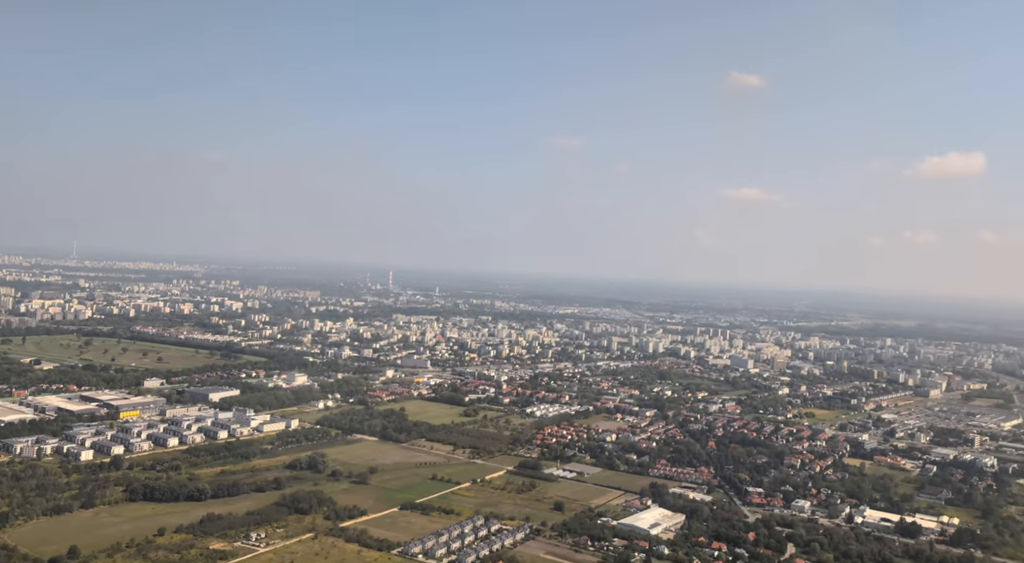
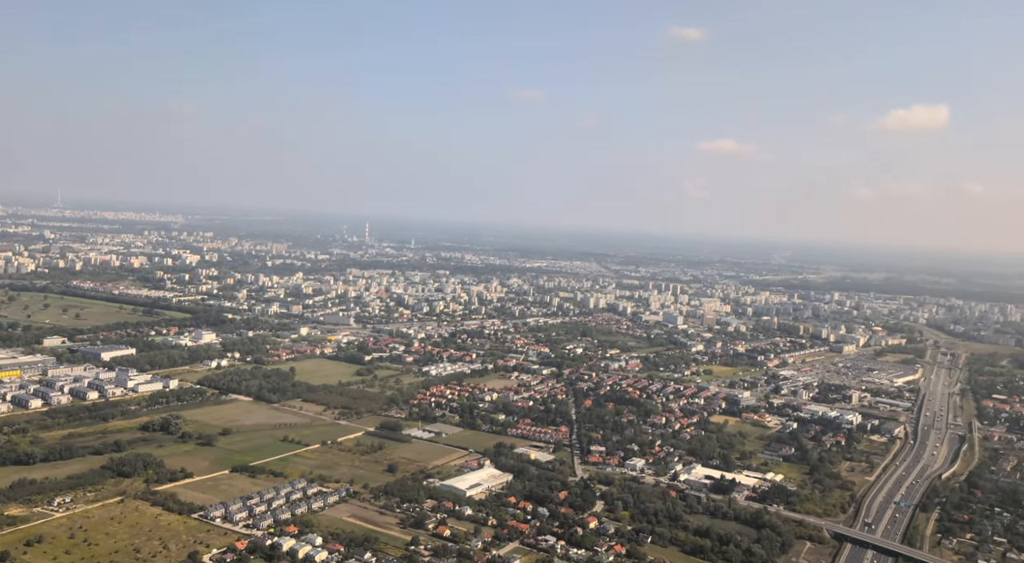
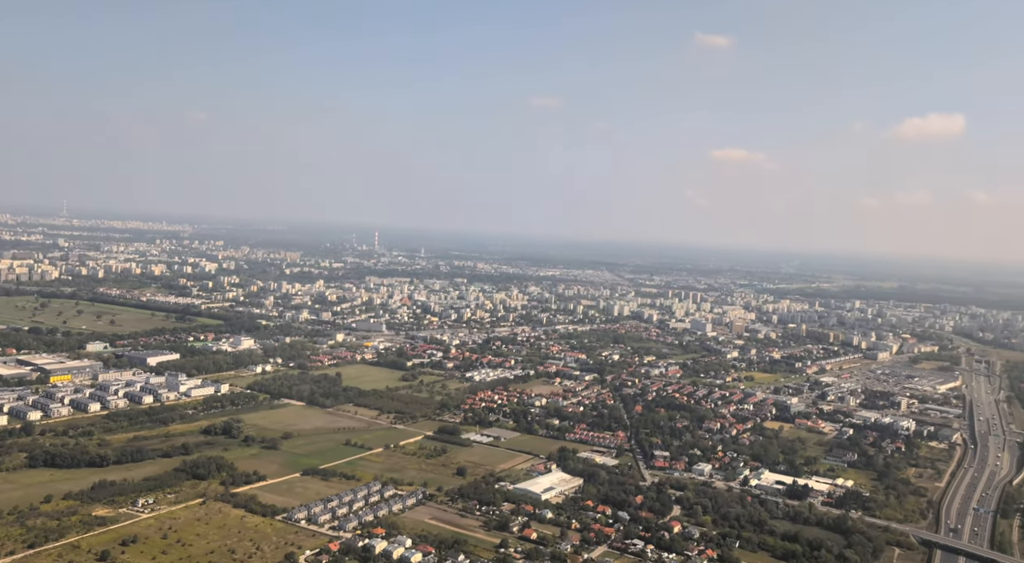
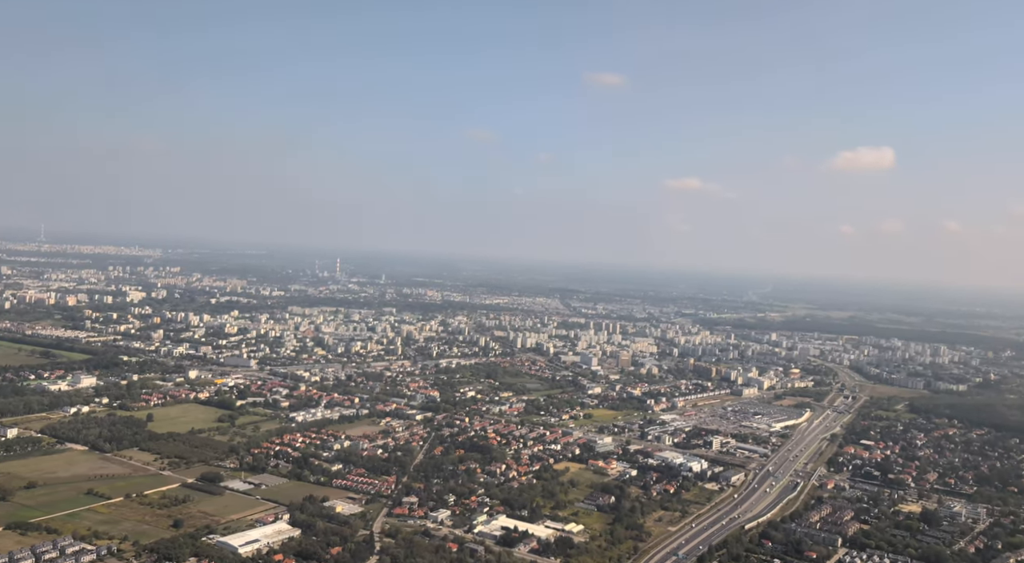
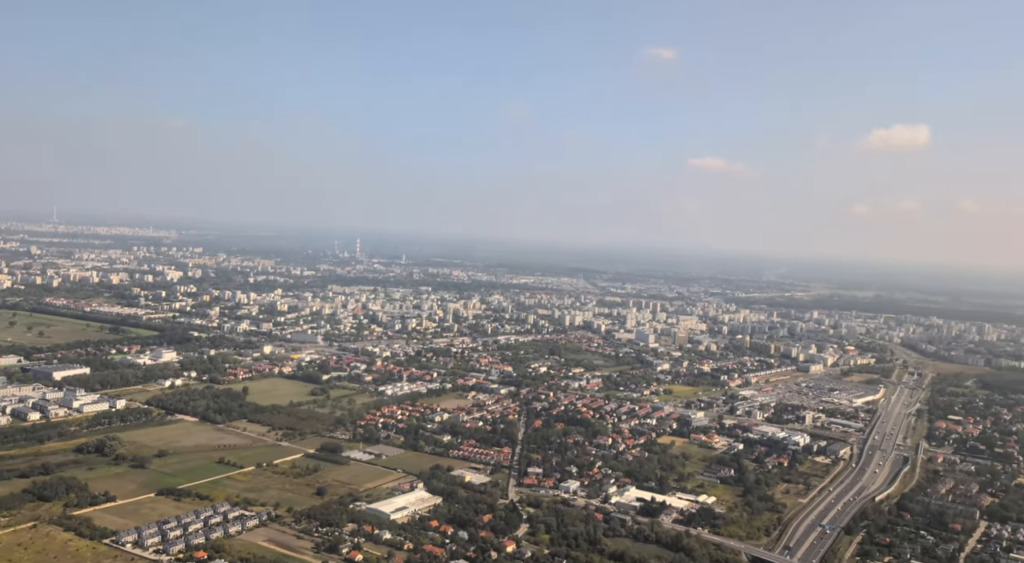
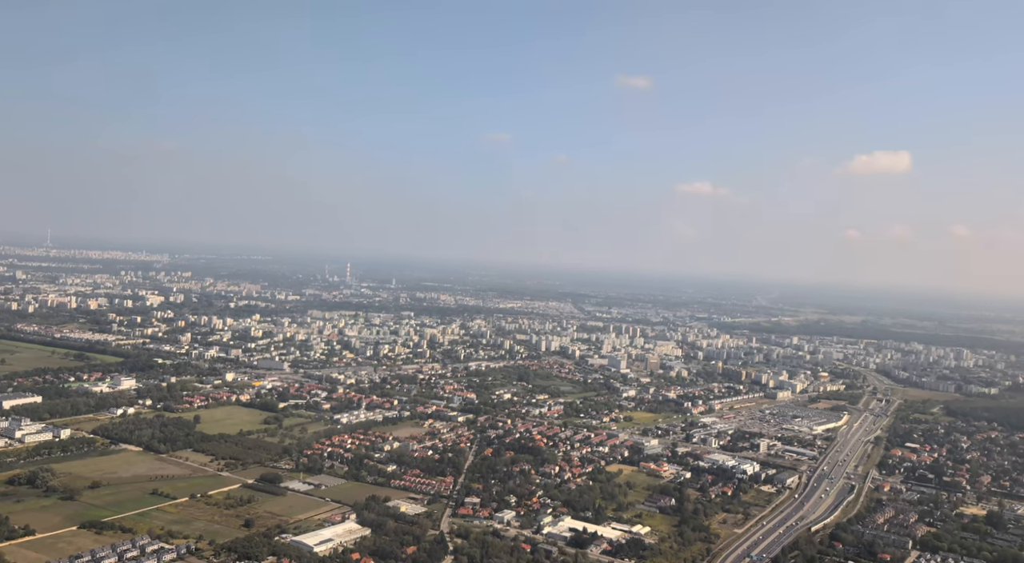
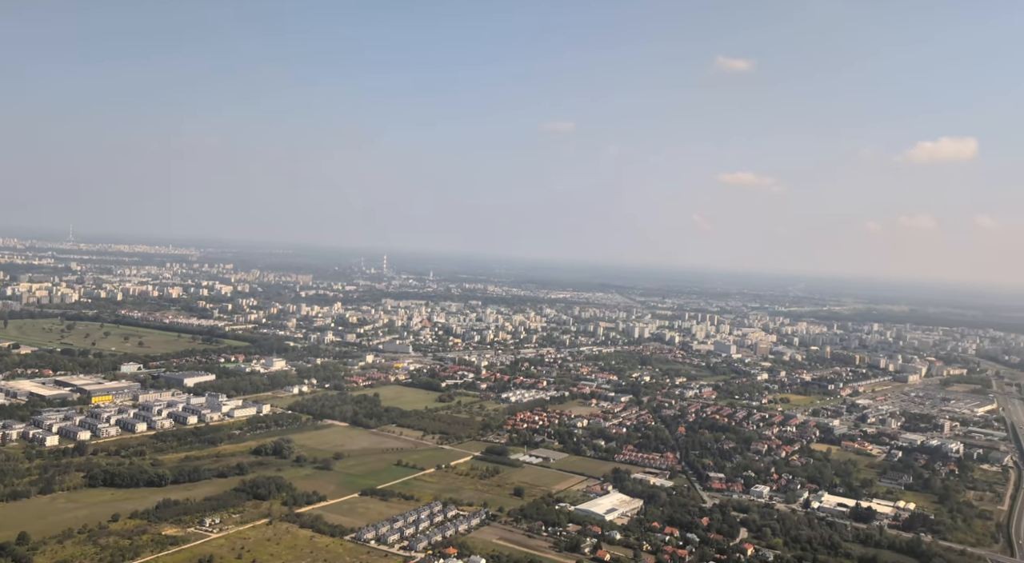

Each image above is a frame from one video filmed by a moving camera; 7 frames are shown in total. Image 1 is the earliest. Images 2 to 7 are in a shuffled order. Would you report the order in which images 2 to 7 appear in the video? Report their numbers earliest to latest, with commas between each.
7, 3, 2, 5, 6, 4
